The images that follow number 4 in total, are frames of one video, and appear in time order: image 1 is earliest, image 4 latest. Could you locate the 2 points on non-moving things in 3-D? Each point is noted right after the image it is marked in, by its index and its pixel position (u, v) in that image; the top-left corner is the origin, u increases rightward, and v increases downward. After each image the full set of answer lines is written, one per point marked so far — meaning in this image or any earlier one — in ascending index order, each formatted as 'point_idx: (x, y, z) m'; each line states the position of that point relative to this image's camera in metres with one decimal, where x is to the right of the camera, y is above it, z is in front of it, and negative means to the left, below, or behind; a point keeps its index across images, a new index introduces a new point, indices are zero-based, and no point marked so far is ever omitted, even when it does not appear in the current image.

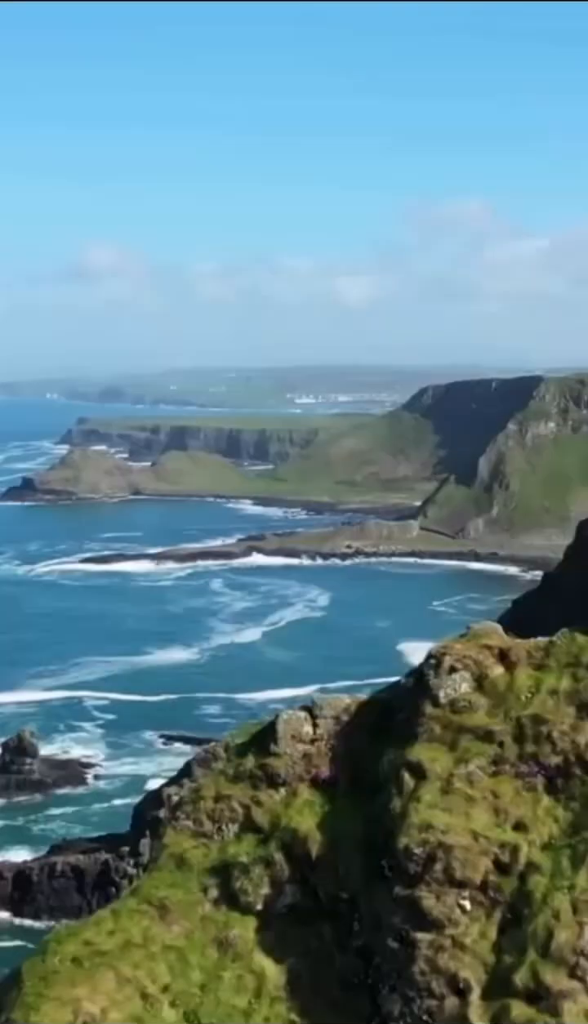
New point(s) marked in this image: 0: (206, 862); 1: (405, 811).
0: (-0.9, -3.8, +16.4) m
1: (+1.1, -3.0, +15.4) m
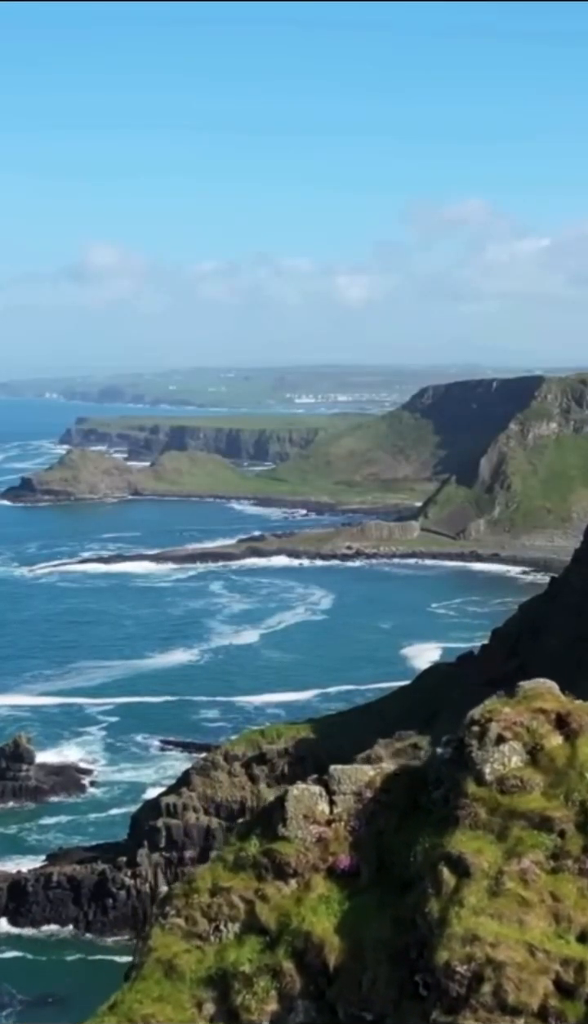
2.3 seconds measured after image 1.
0: (-0.8, -4.1, +13.5) m
1: (+1.2, -3.3, +12.6) m
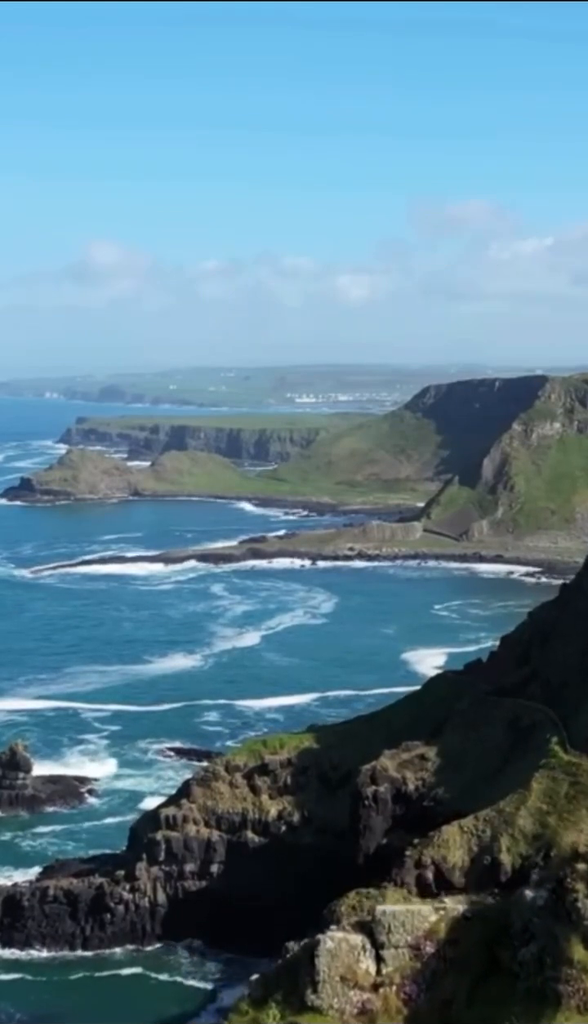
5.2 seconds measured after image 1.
0: (-0.6, -4.4, +9.8) m
1: (+1.5, -3.7, +8.8) m
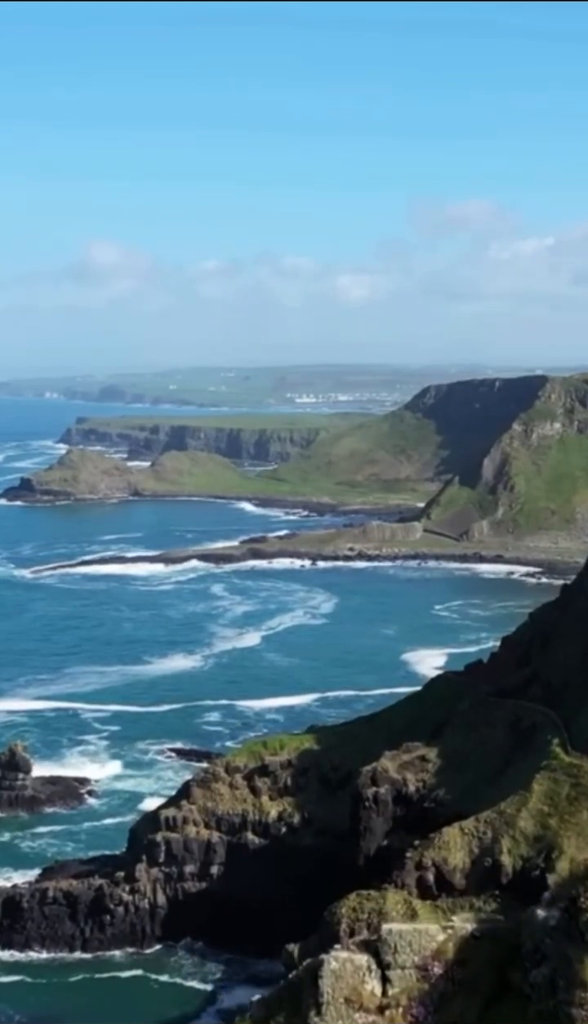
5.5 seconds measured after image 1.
0: (-0.6, -4.4, +9.4) m
1: (+1.5, -3.7, +8.5) m
